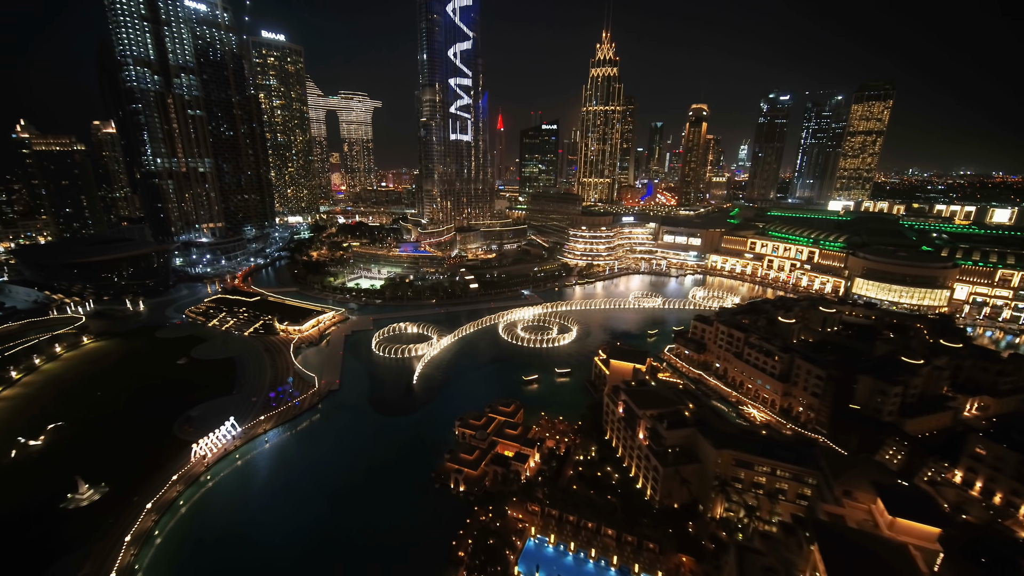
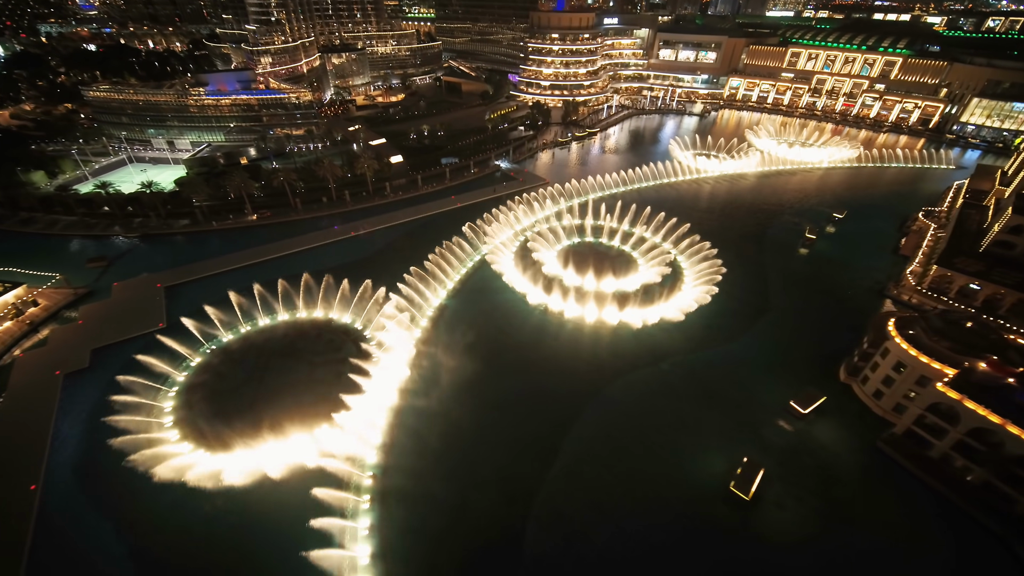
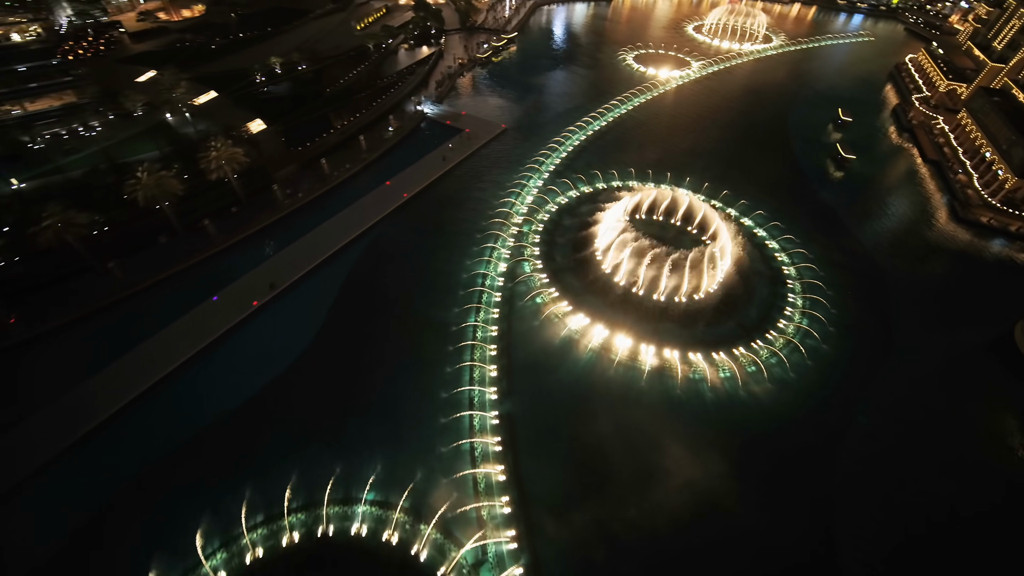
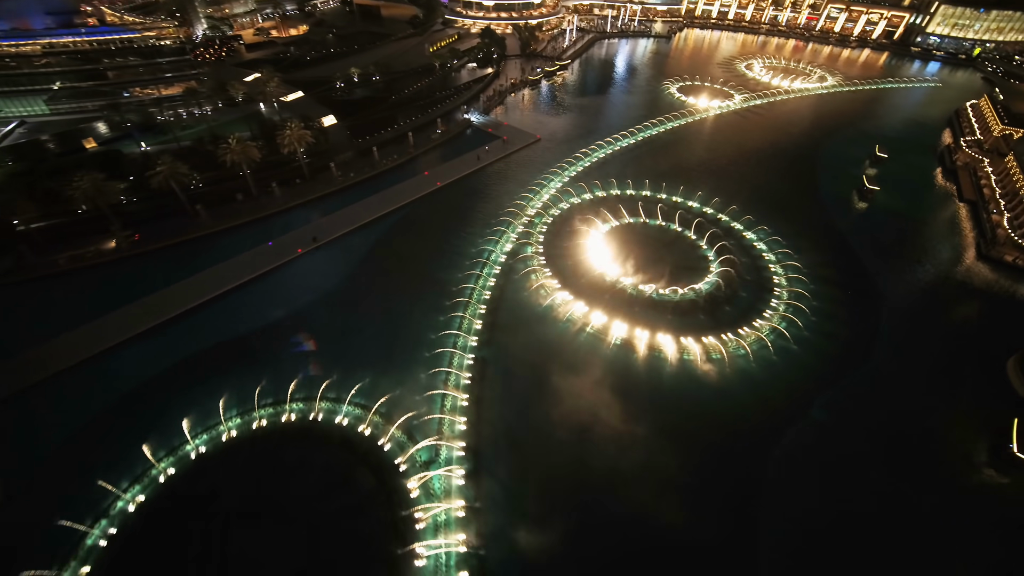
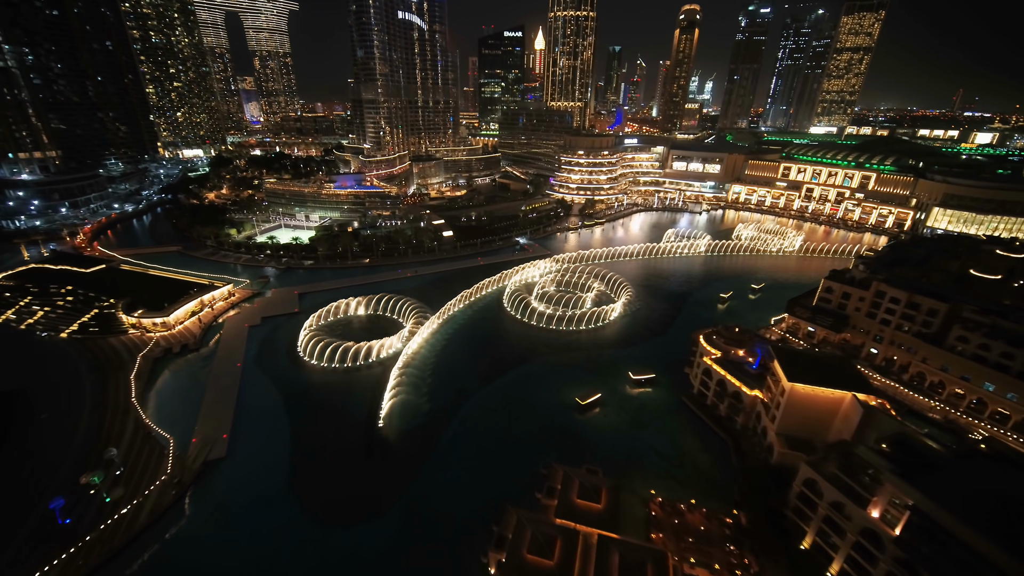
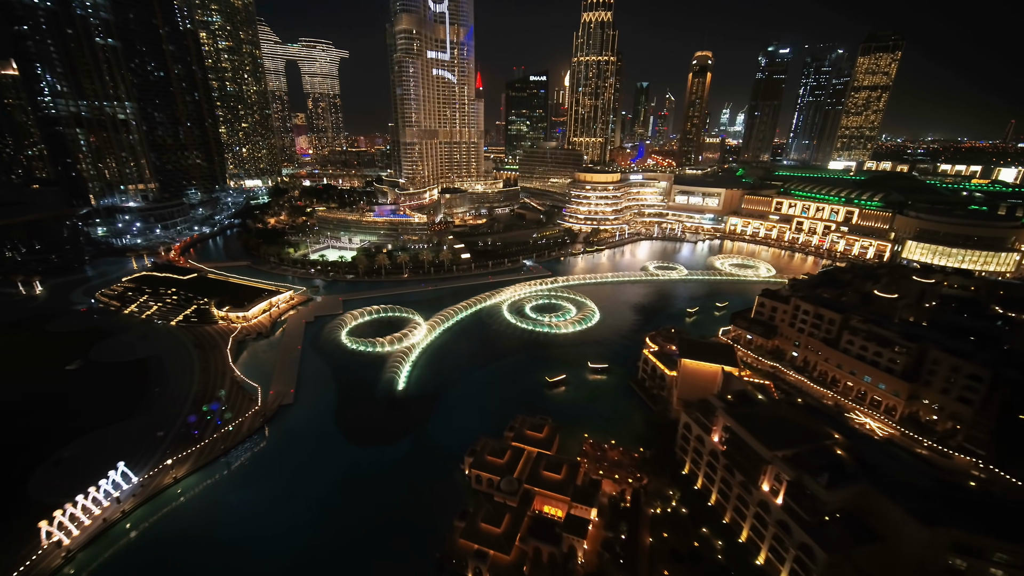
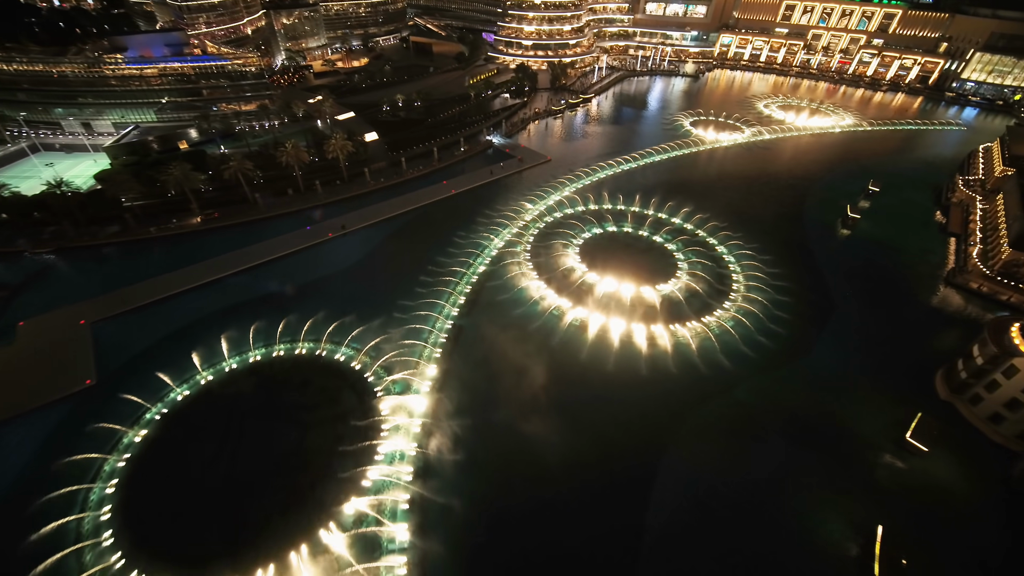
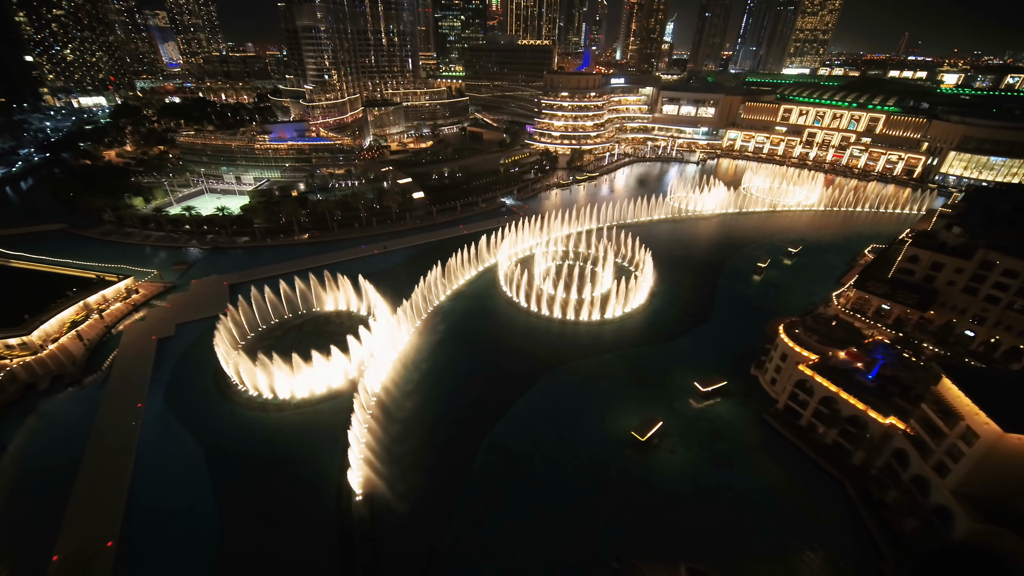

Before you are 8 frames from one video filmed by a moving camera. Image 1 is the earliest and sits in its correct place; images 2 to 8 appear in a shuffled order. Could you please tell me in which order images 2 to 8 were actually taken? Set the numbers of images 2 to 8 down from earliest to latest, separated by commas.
6, 5, 8, 2, 7, 4, 3
